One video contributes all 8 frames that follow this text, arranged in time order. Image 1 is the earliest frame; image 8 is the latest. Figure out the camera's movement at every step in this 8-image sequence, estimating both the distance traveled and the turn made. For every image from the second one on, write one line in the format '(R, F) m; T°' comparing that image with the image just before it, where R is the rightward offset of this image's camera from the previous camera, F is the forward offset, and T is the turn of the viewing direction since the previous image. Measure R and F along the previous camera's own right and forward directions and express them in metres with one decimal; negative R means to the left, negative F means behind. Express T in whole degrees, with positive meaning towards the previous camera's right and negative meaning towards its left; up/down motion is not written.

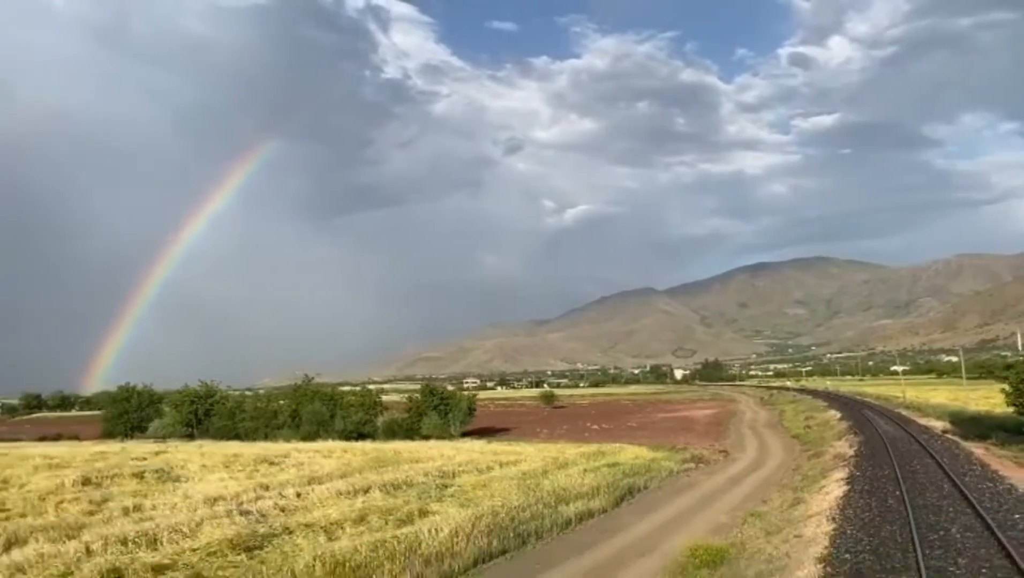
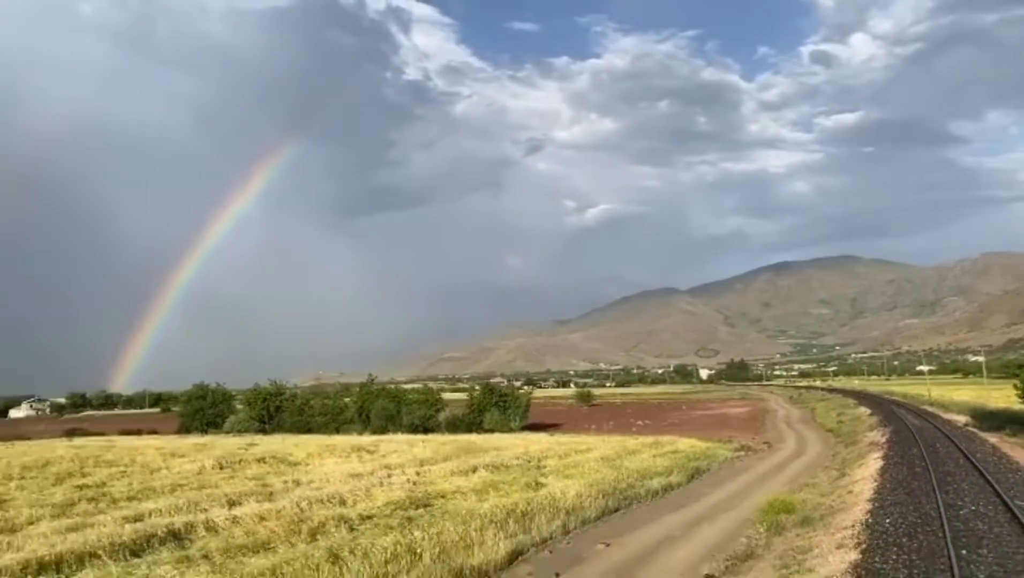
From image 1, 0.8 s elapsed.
(-3.3, -7.0) m; -1°
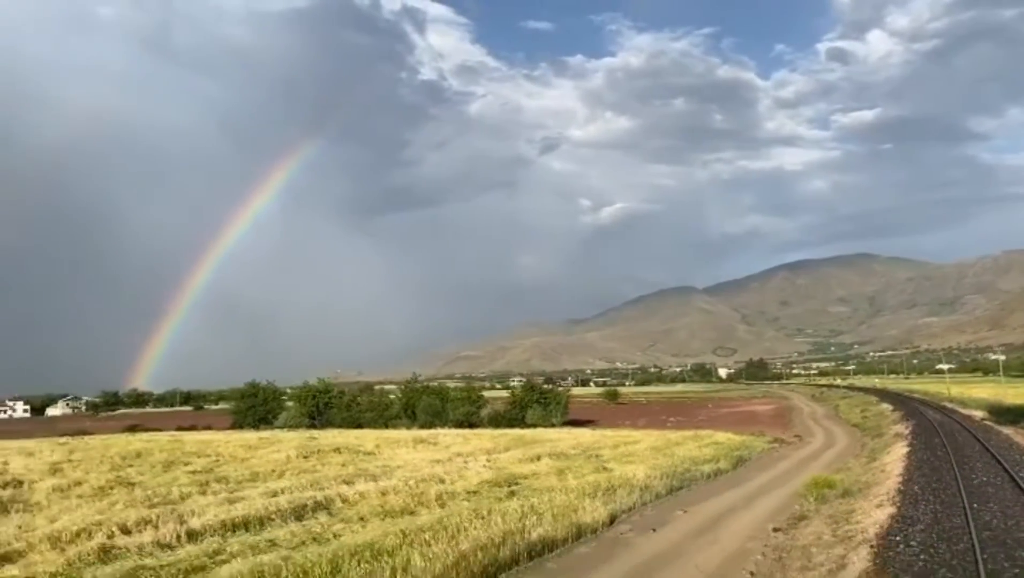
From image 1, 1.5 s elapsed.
(-2.6, -5.2) m; -1°
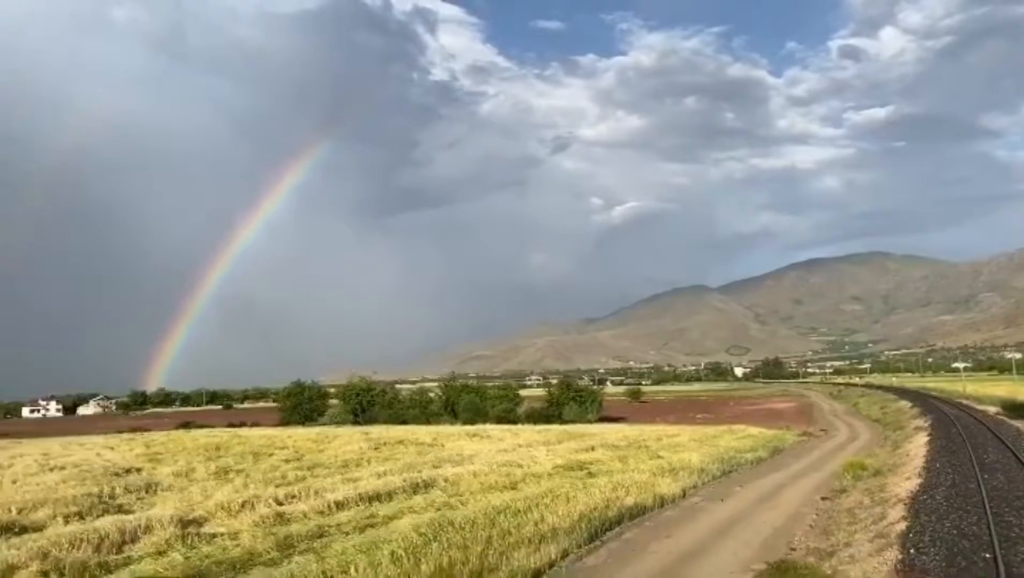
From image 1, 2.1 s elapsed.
(-2.9, -5.5) m; -1°
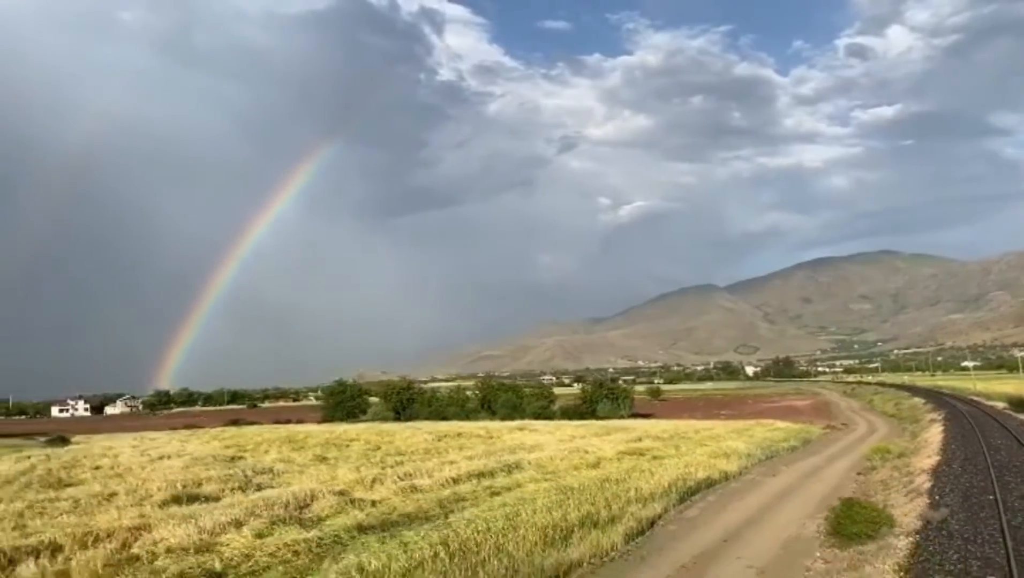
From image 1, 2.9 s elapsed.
(-3.5, -6.4) m; 0°
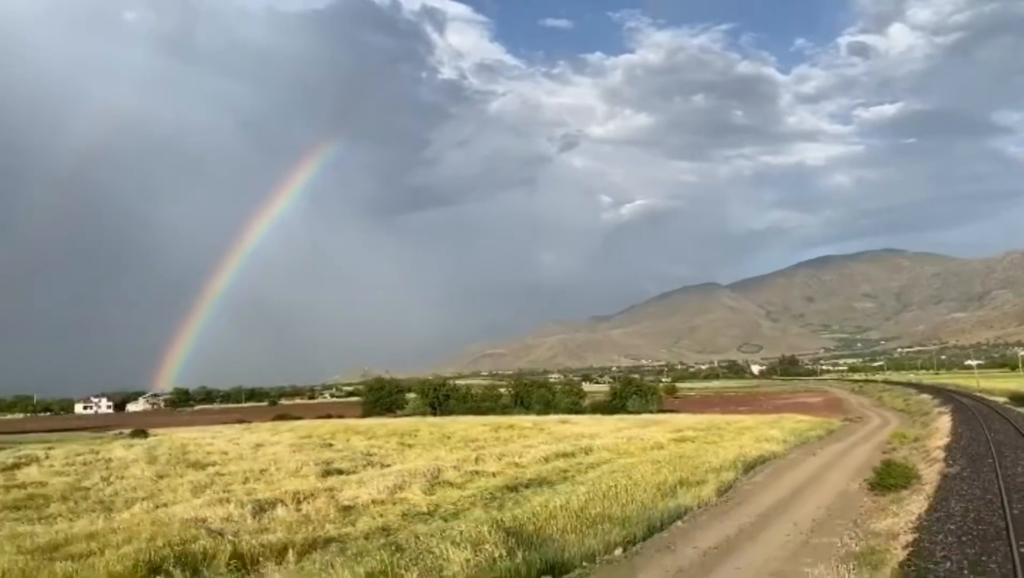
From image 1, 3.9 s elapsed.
(-4.4, -7.7) m; 0°
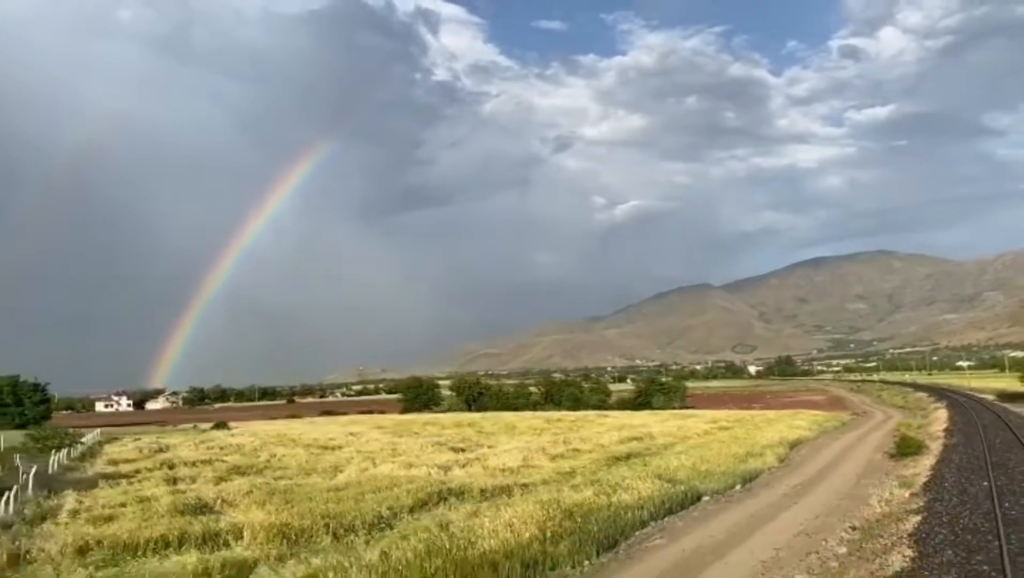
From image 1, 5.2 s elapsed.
(-6.1, -10.8) m; 0°
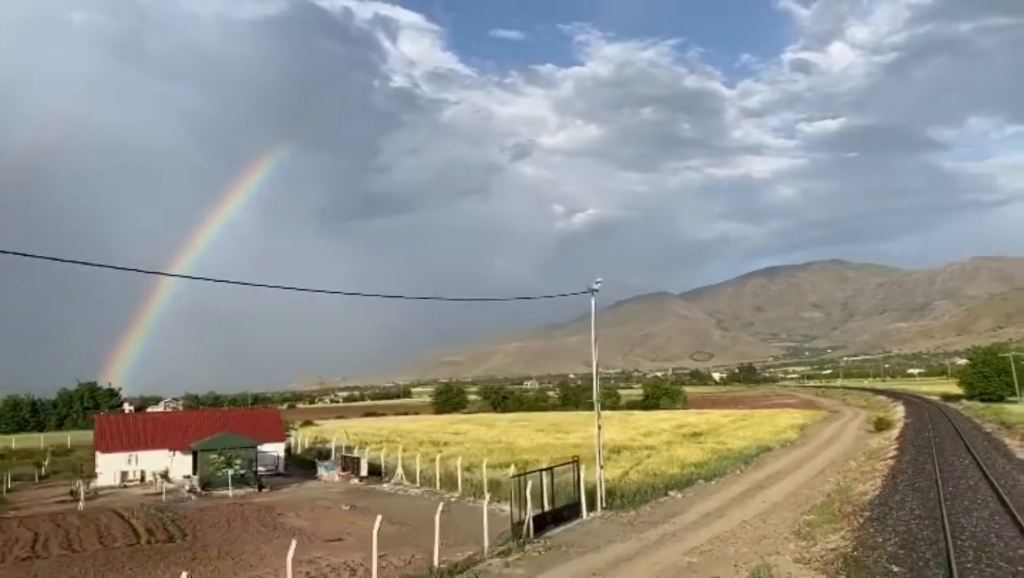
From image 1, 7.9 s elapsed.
(-12.1, -21.6) m; +3°
